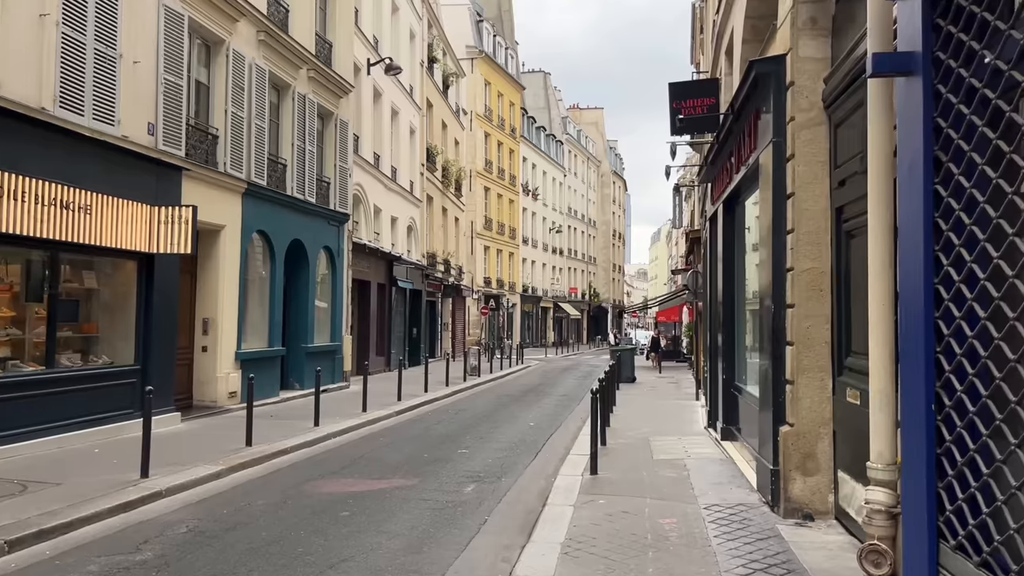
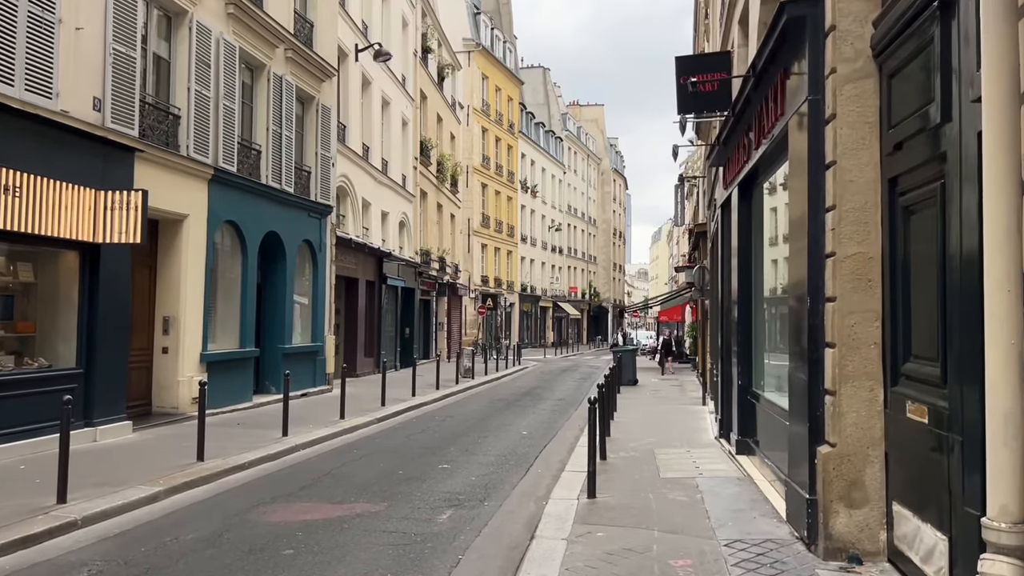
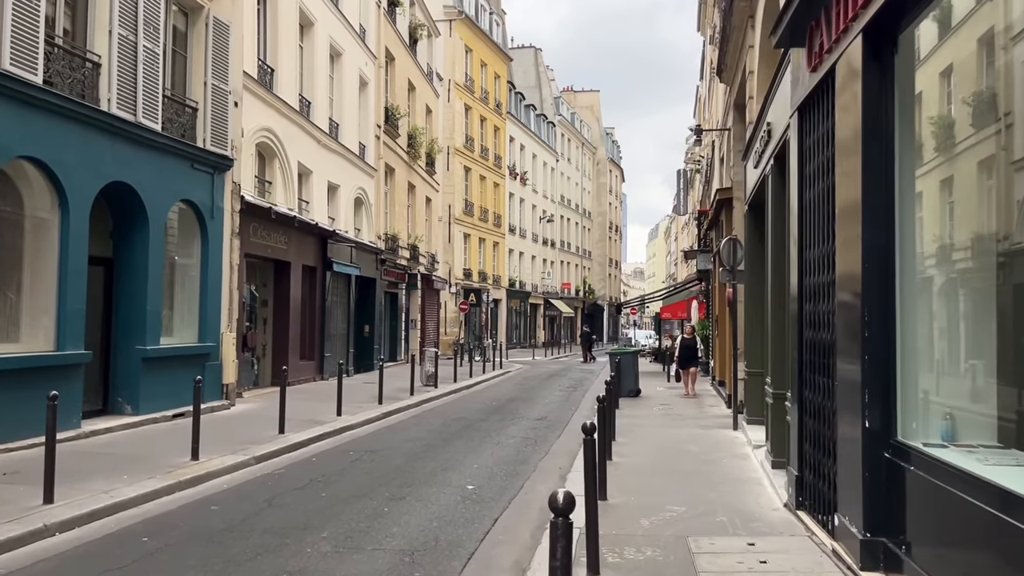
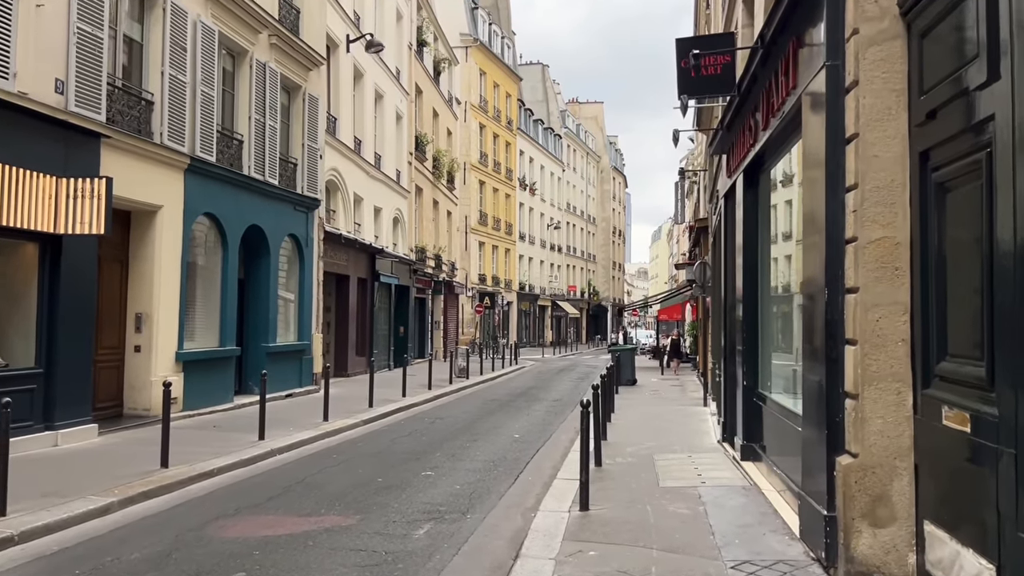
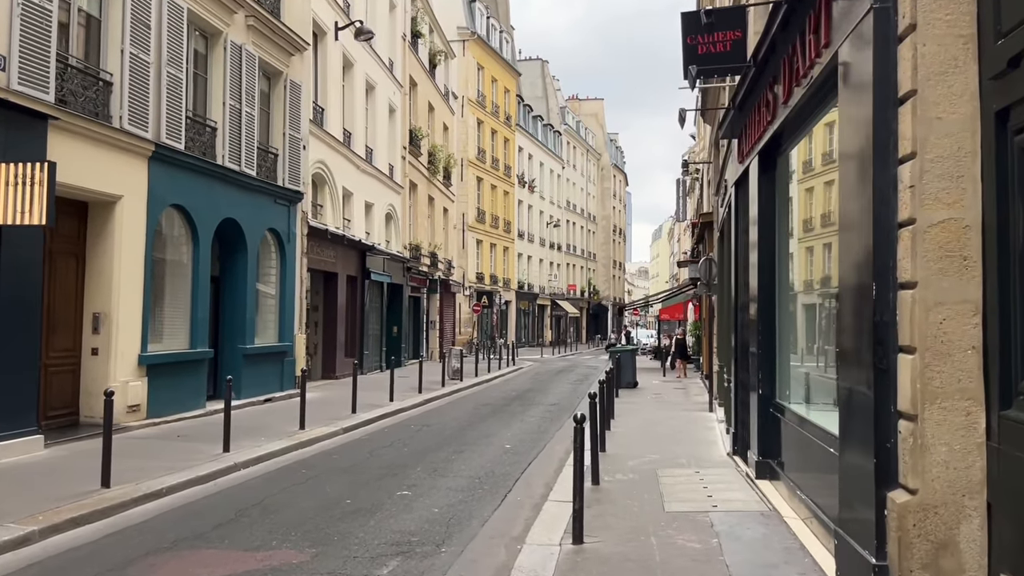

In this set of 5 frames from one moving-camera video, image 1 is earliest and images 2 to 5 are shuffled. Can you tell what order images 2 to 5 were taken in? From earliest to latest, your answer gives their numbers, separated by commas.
2, 4, 5, 3
